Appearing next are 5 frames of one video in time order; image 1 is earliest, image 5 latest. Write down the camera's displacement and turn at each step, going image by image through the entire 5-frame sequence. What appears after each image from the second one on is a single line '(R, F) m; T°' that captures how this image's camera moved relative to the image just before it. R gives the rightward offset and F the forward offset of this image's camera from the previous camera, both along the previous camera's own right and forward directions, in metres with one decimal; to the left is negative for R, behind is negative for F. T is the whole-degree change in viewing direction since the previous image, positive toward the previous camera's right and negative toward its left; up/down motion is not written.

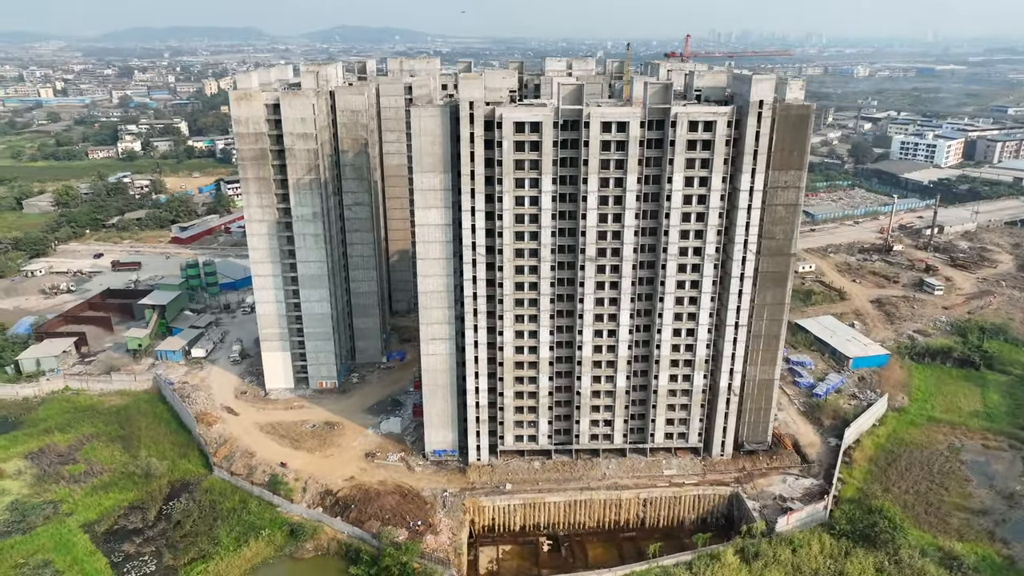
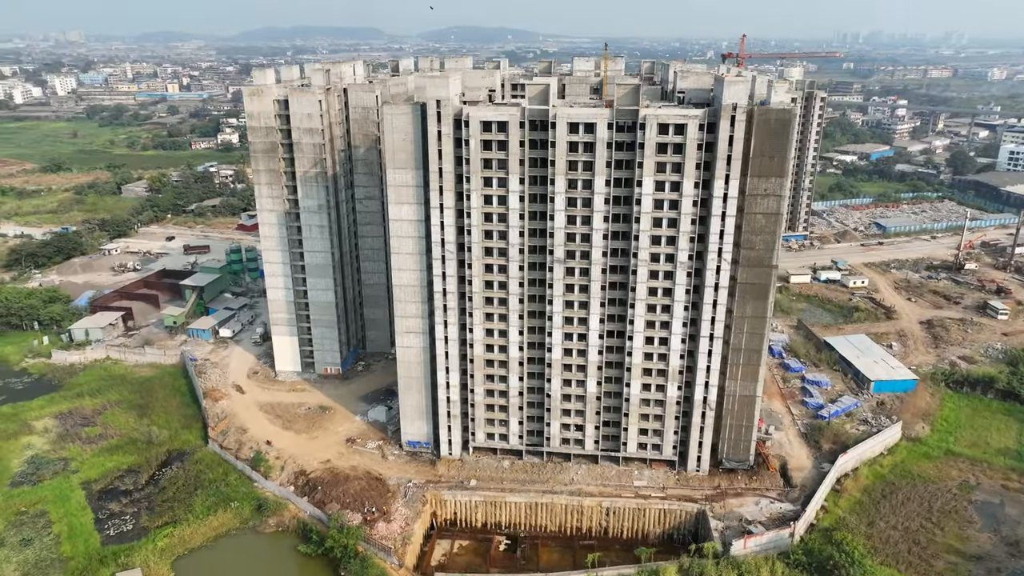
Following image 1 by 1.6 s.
(+9.8, +0.5) m; -8°
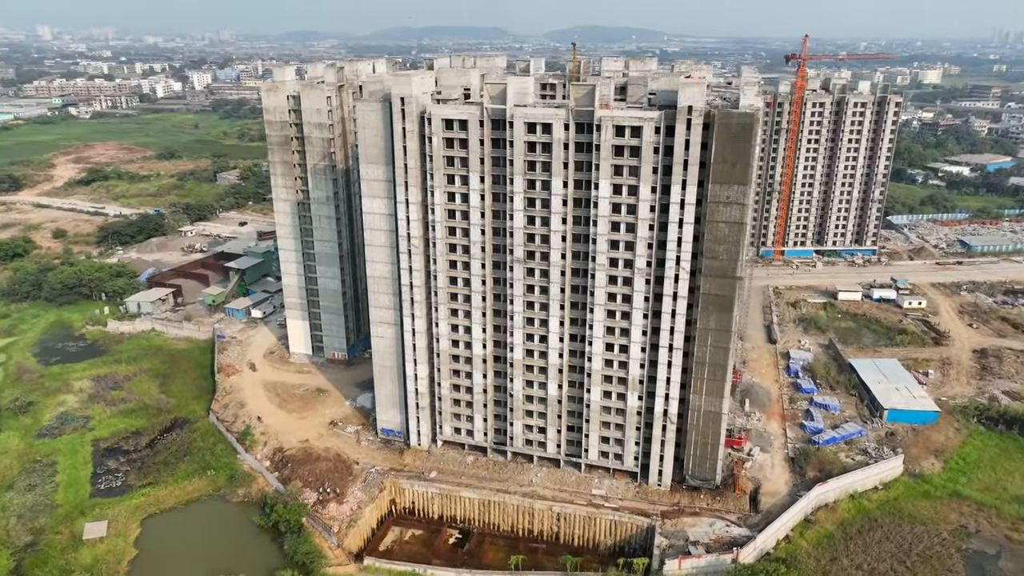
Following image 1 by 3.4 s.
(+11.1, +0.7) m; -9°
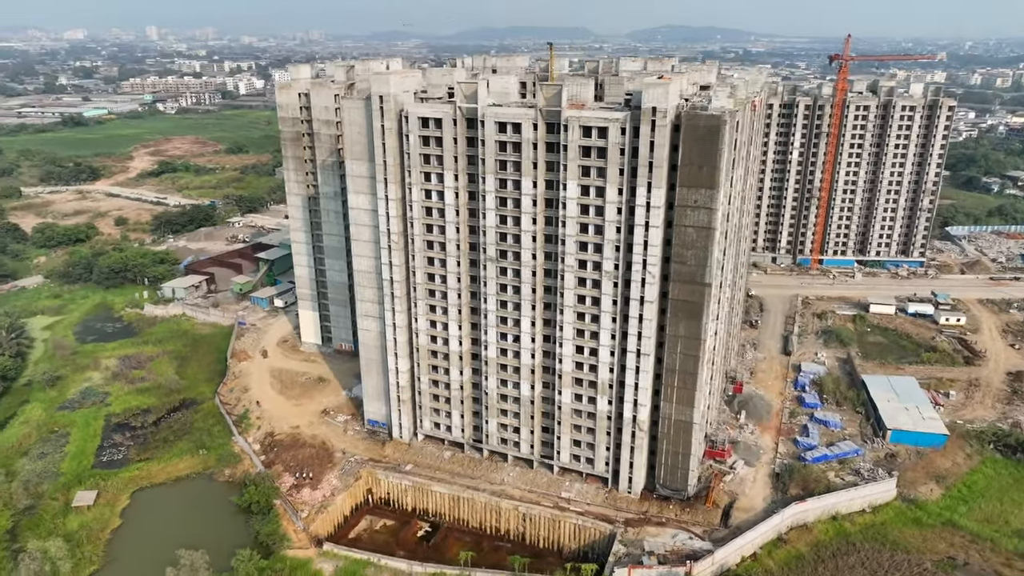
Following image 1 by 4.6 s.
(+7.4, +0.2) m; -6°
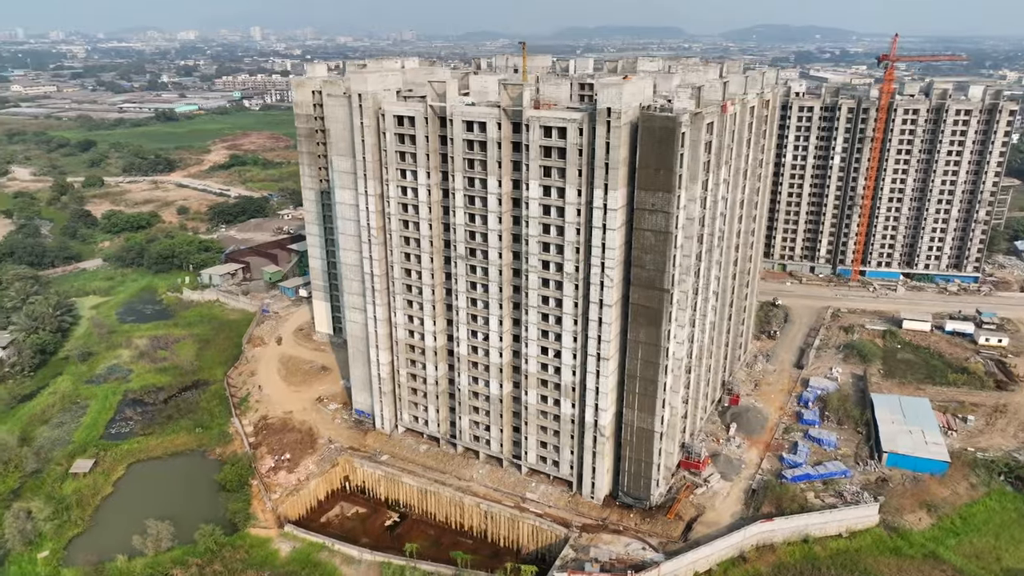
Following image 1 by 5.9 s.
(+8.2, +0.3) m; -6°
